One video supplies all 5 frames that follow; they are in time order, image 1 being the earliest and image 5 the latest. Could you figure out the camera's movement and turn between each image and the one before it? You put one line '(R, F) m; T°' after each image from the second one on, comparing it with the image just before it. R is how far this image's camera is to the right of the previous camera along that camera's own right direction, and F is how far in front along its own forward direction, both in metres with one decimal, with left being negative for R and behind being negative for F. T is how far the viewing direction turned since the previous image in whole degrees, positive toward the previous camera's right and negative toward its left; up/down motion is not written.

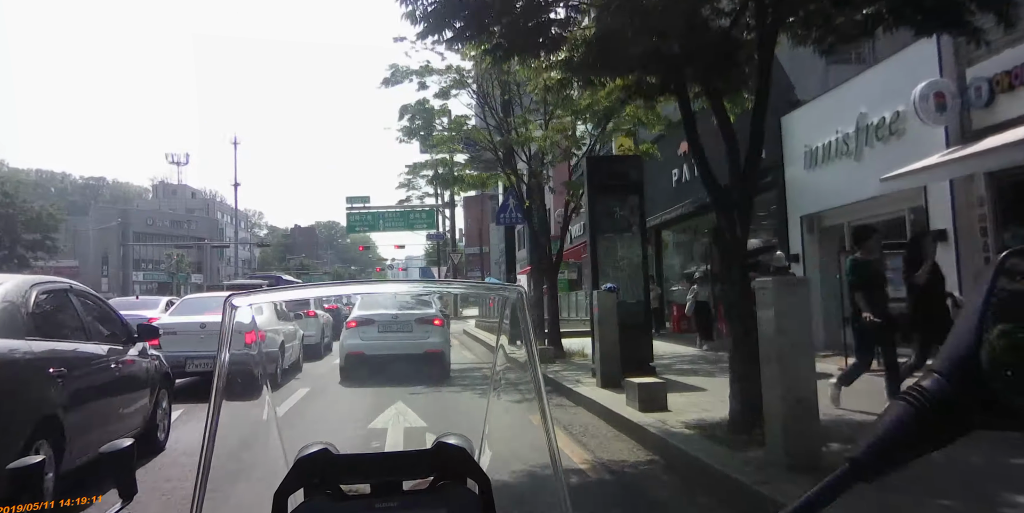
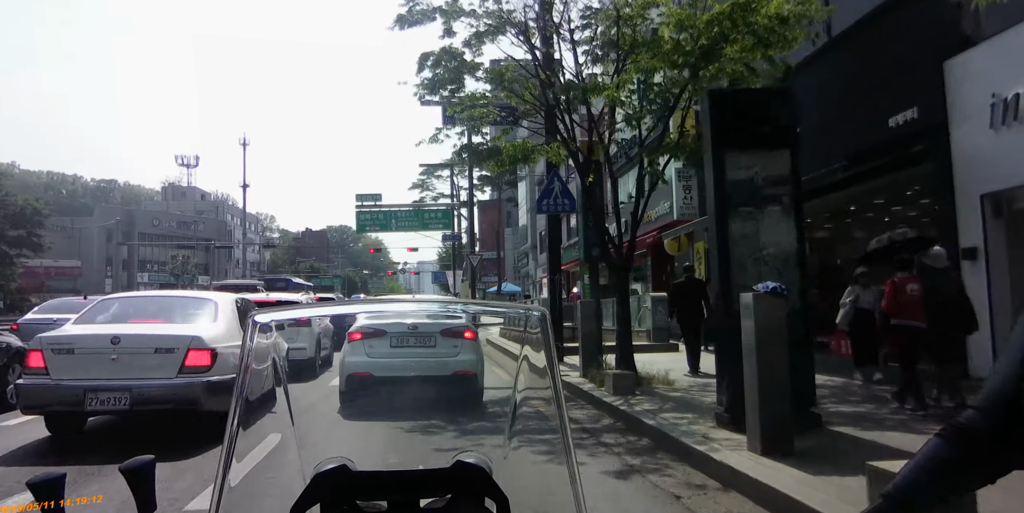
(-0.3, +0.4) m; 0°
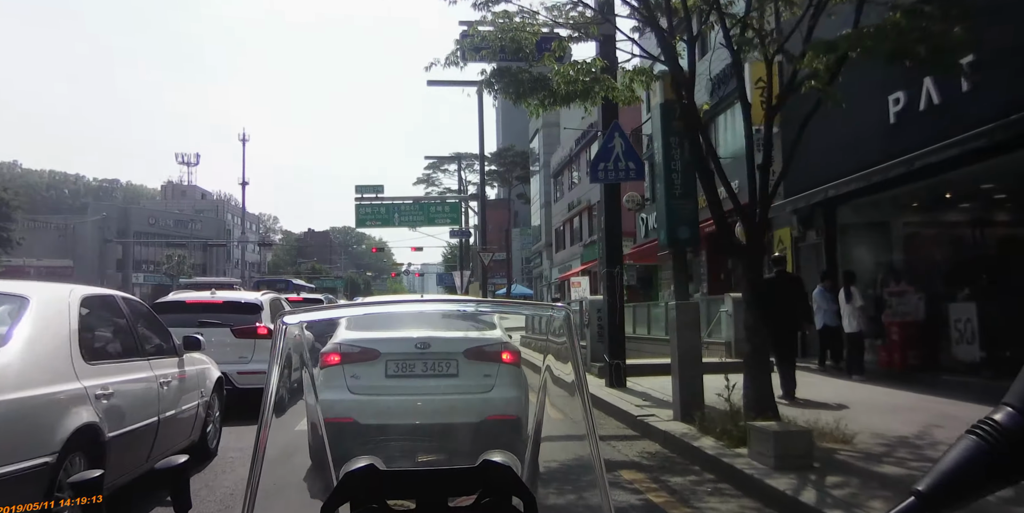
(-0.1, +0.8) m; 0°
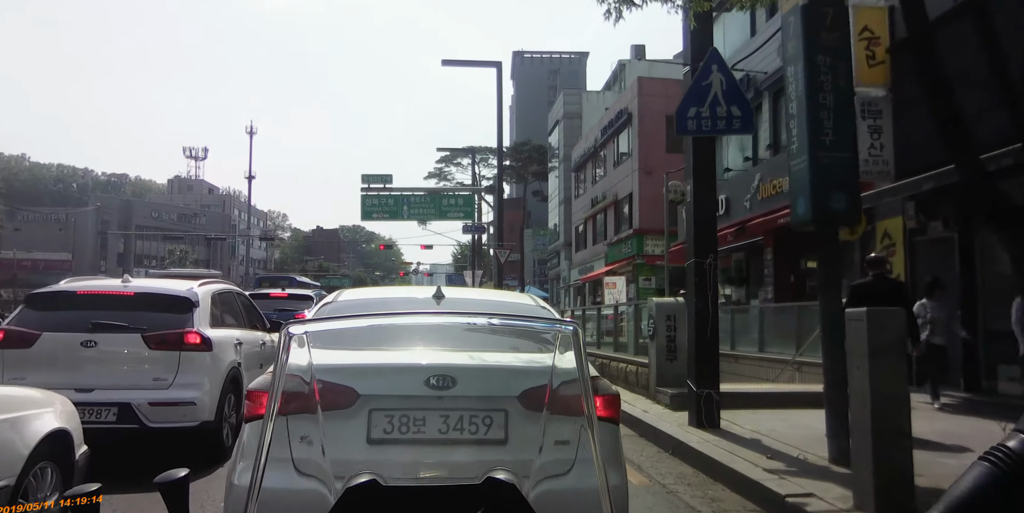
(-0.1, +0.6) m; -1°
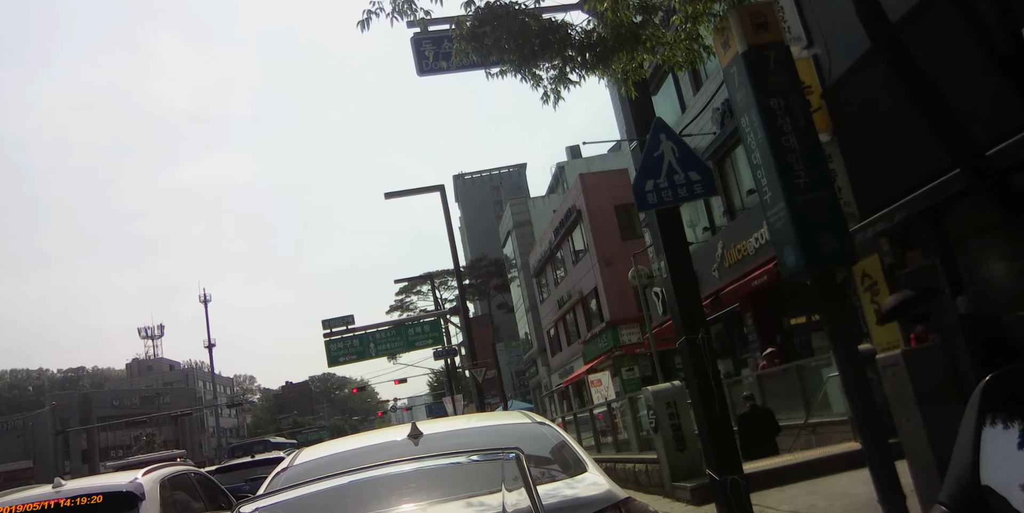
(0.0, +0.1) m; +4°
